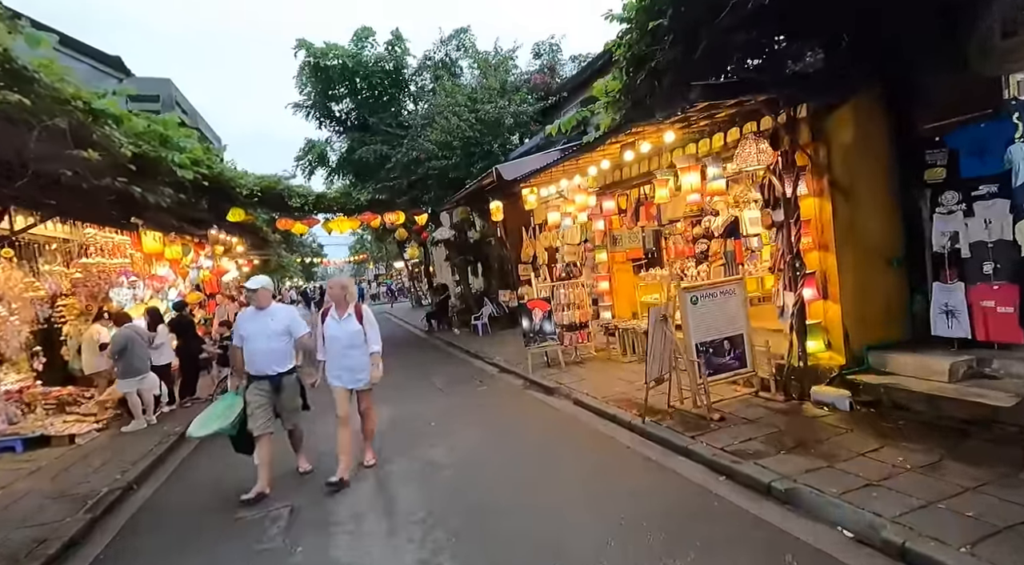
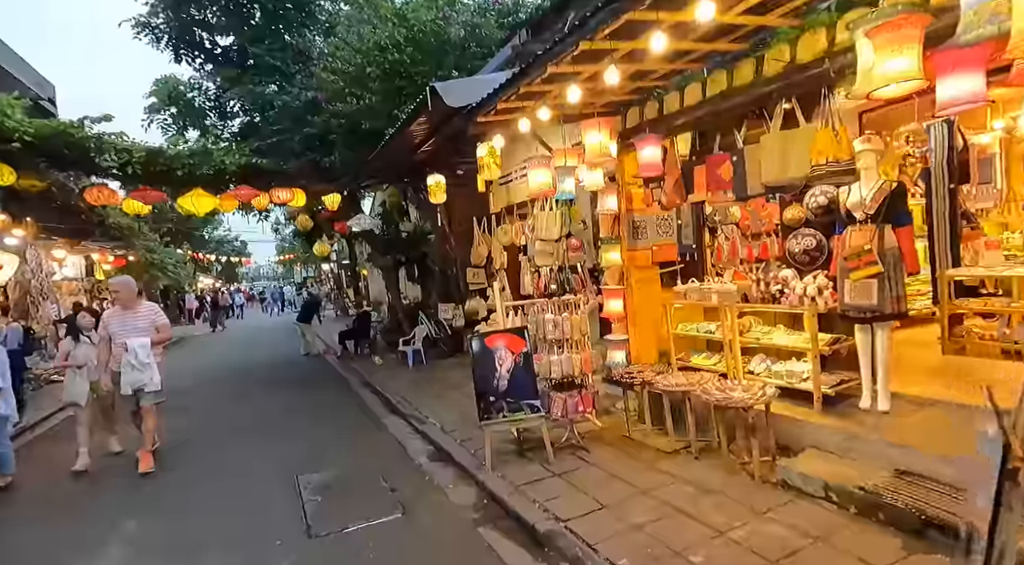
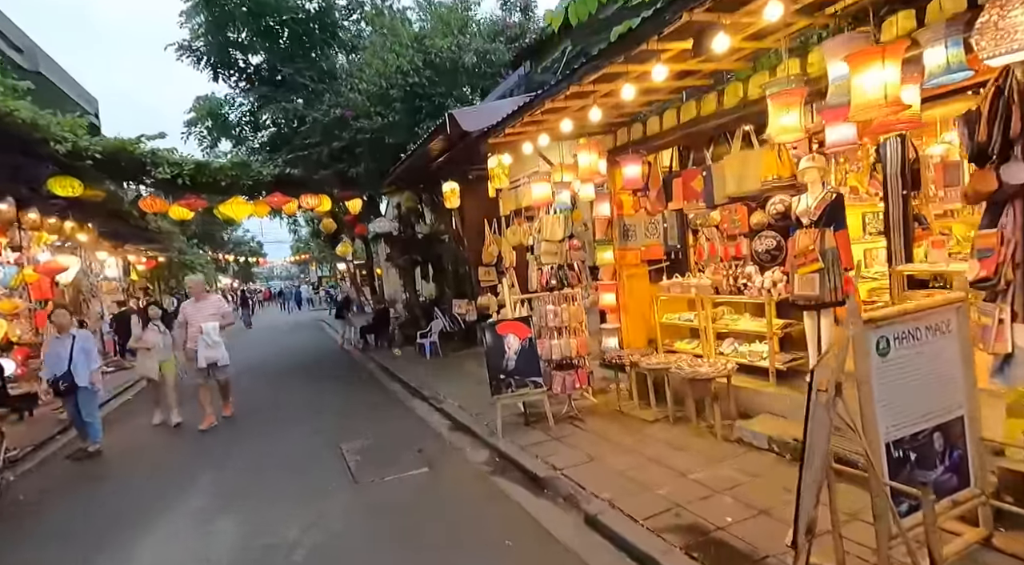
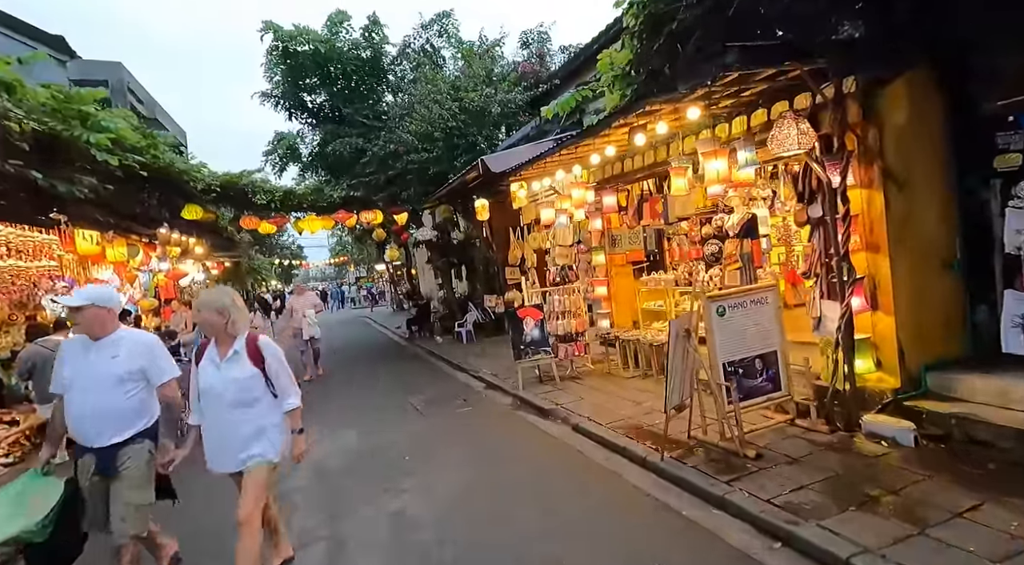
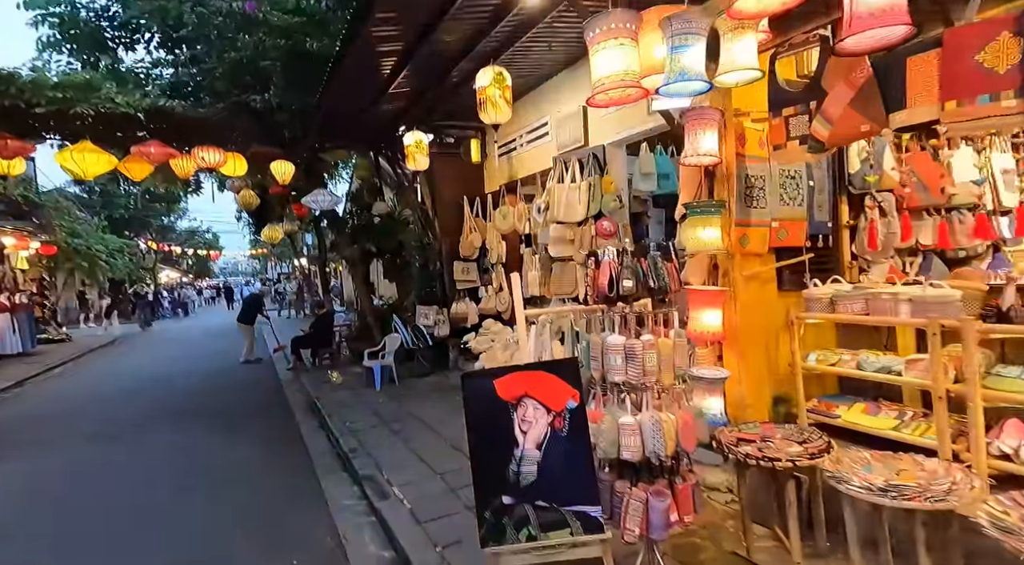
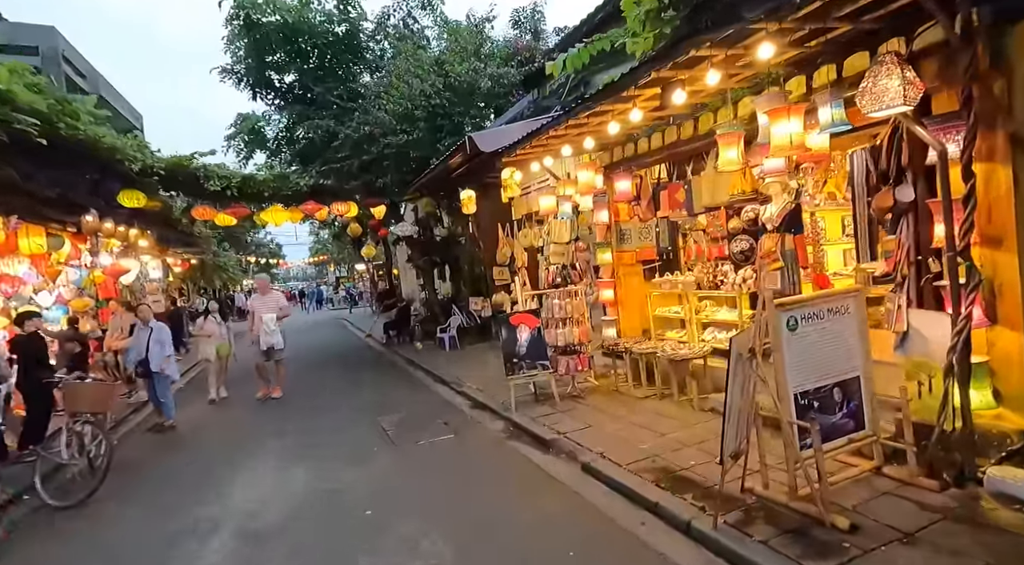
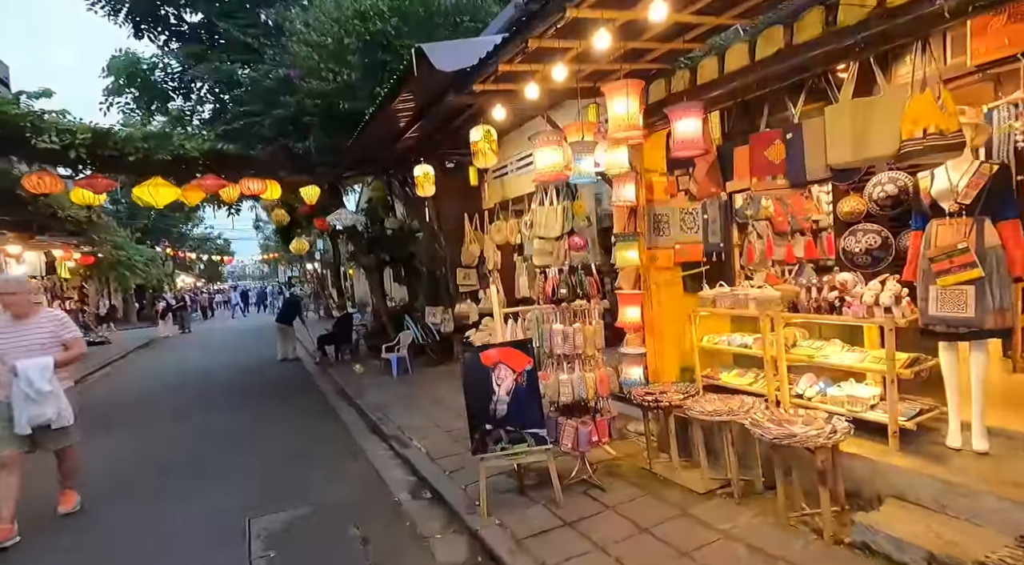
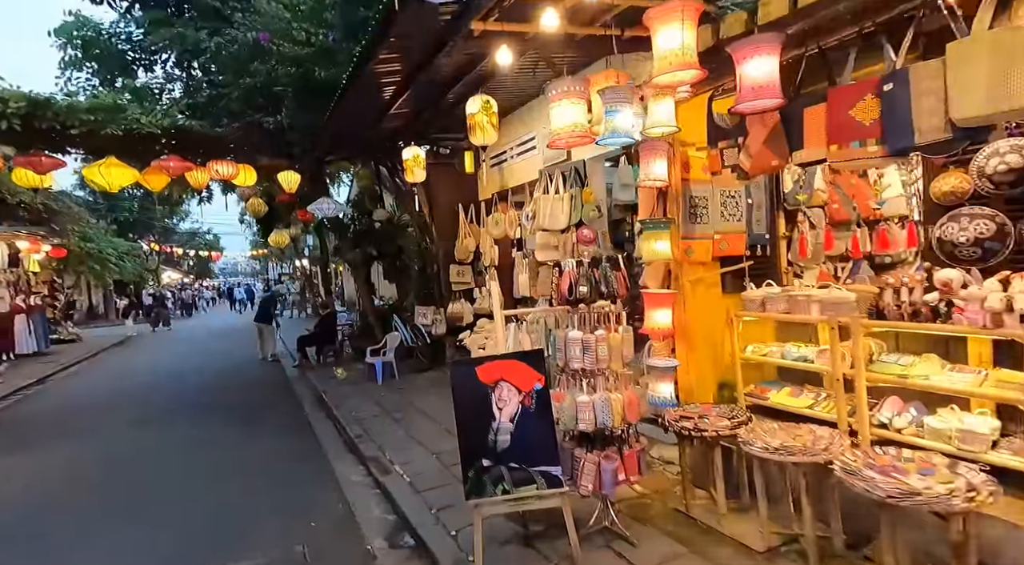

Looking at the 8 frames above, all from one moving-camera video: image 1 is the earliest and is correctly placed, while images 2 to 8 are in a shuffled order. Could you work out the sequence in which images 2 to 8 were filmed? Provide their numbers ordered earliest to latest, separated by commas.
4, 6, 3, 2, 7, 8, 5
